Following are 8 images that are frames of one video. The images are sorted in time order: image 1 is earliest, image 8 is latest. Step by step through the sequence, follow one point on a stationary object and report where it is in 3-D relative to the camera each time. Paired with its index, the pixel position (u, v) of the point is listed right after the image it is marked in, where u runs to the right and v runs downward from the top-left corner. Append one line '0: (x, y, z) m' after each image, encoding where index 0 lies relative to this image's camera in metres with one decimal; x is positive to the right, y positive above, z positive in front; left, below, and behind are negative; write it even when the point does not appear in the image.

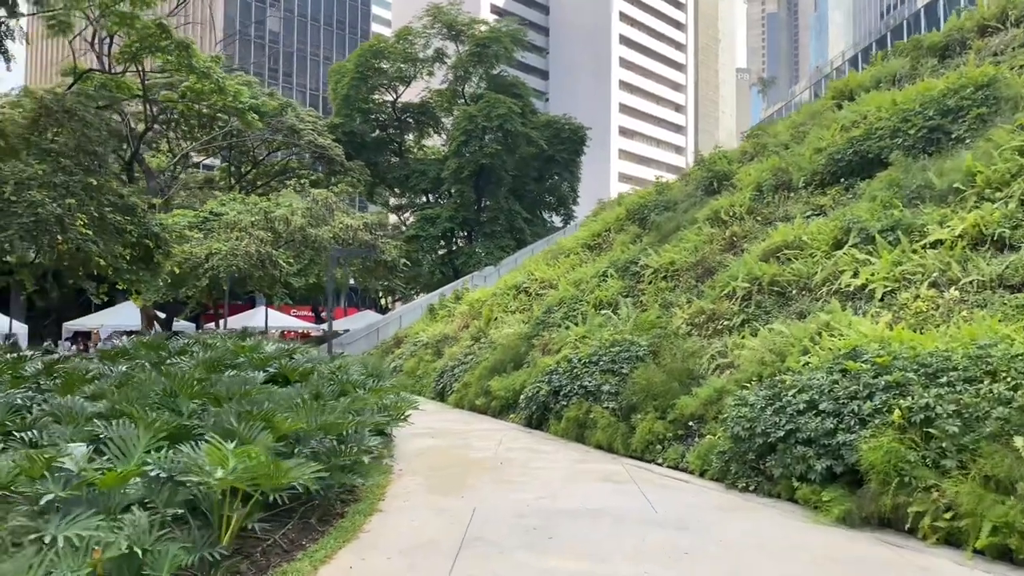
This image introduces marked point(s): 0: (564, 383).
0: (+0.7, -1.2, +10.7) m
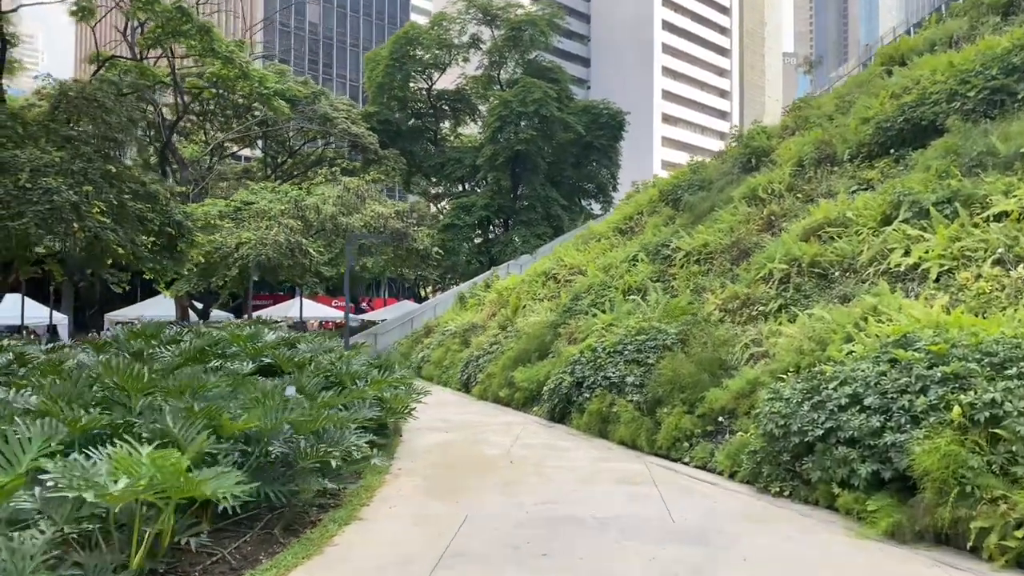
0: (+0.9, -1.0, +10.0) m
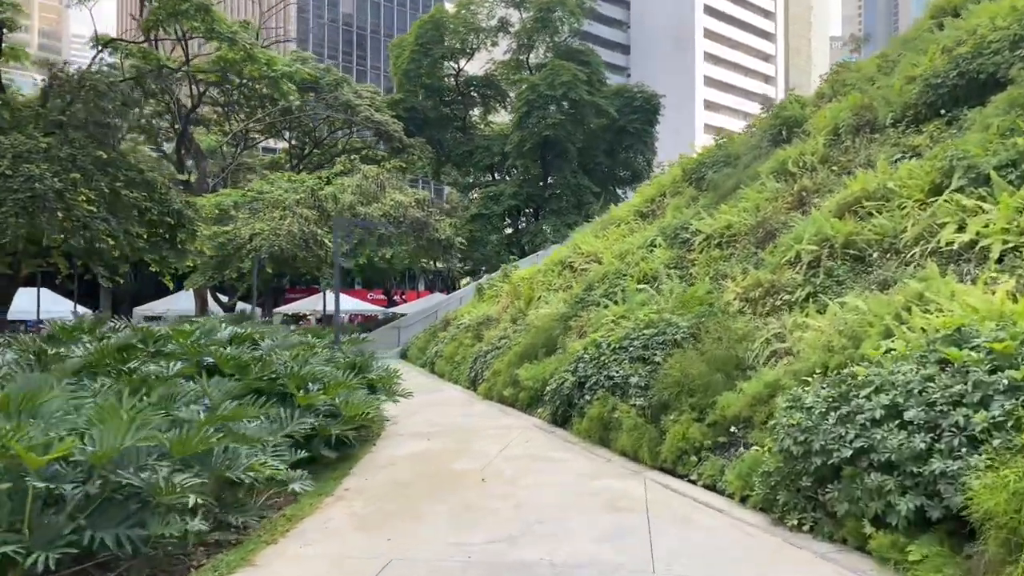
0: (+0.8, -0.9, +8.8) m
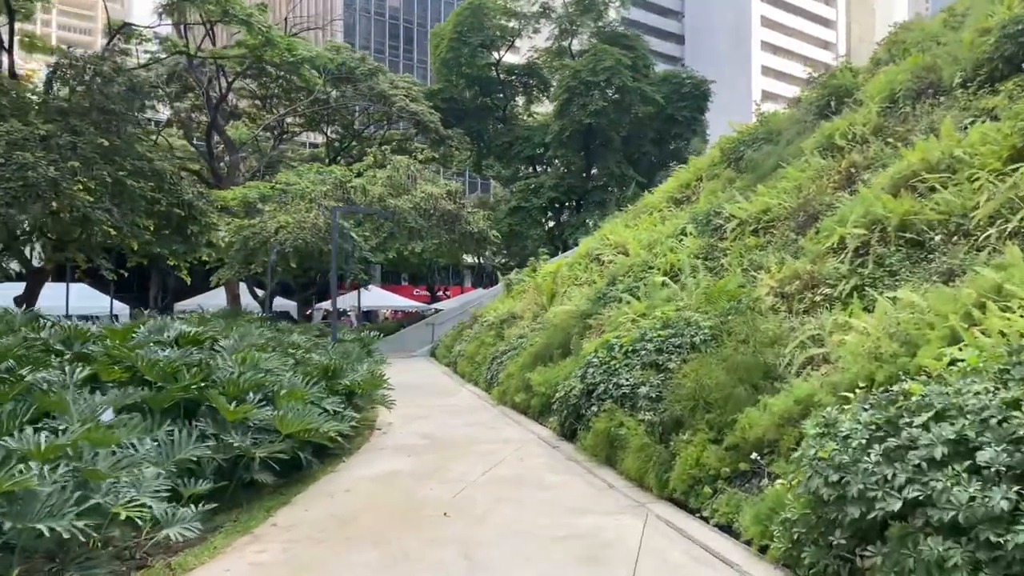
0: (+0.8, -0.8, +7.6) m
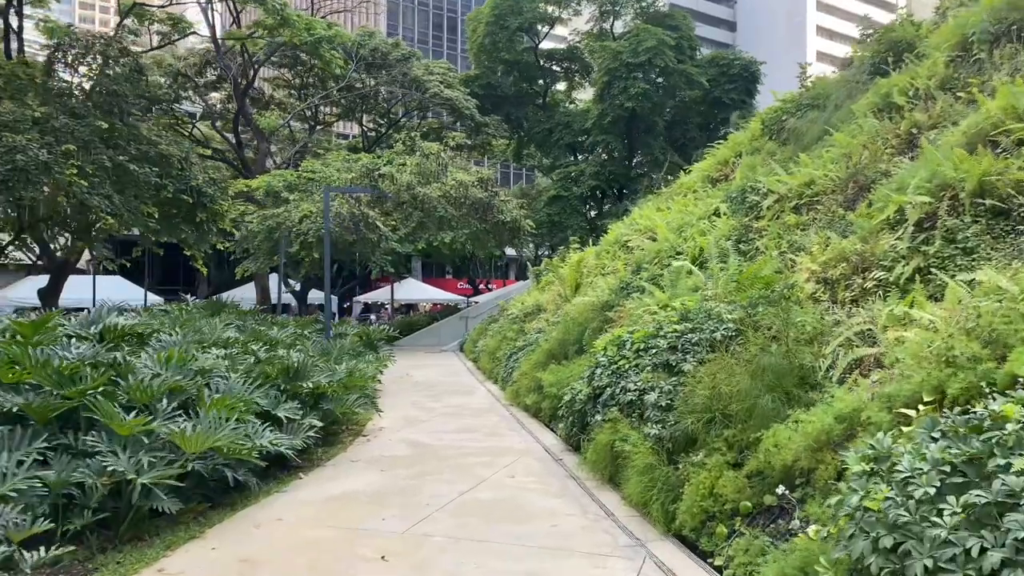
0: (+0.7, -0.7, +6.4) m
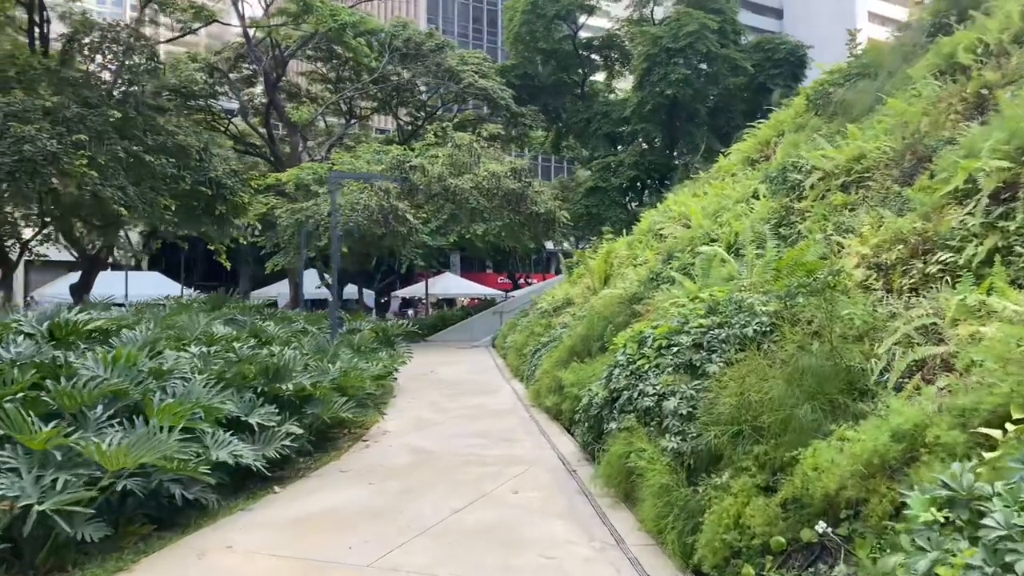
0: (+0.7, -0.7, +5.6) m
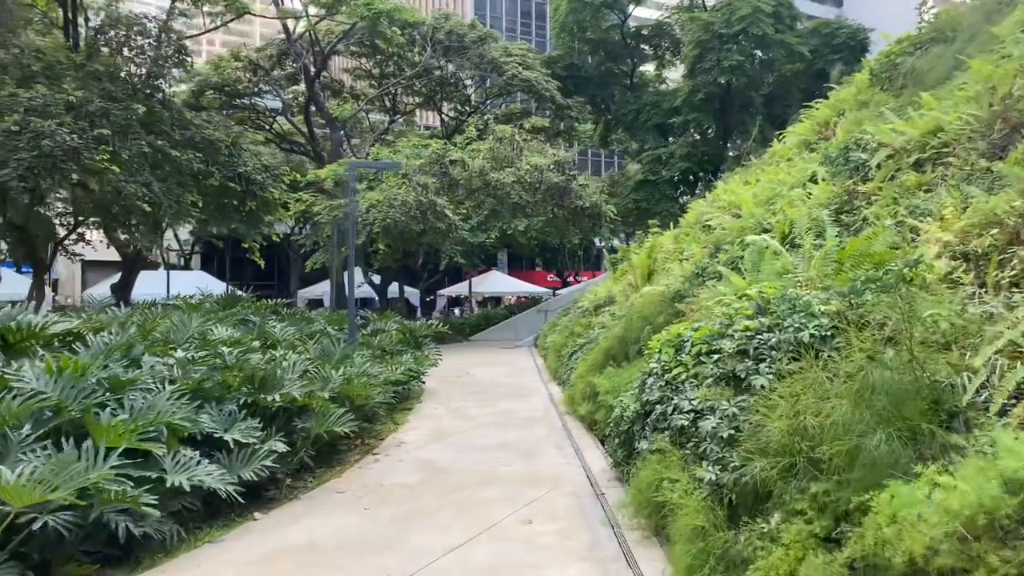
0: (+0.8, -0.6, +4.9) m
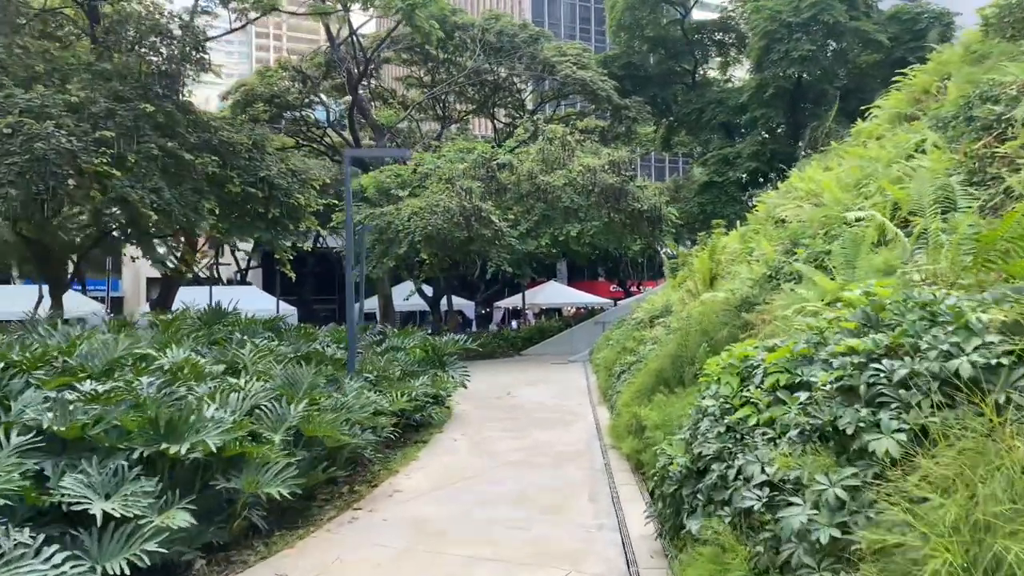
0: (+0.8, -0.6, +3.3) m
